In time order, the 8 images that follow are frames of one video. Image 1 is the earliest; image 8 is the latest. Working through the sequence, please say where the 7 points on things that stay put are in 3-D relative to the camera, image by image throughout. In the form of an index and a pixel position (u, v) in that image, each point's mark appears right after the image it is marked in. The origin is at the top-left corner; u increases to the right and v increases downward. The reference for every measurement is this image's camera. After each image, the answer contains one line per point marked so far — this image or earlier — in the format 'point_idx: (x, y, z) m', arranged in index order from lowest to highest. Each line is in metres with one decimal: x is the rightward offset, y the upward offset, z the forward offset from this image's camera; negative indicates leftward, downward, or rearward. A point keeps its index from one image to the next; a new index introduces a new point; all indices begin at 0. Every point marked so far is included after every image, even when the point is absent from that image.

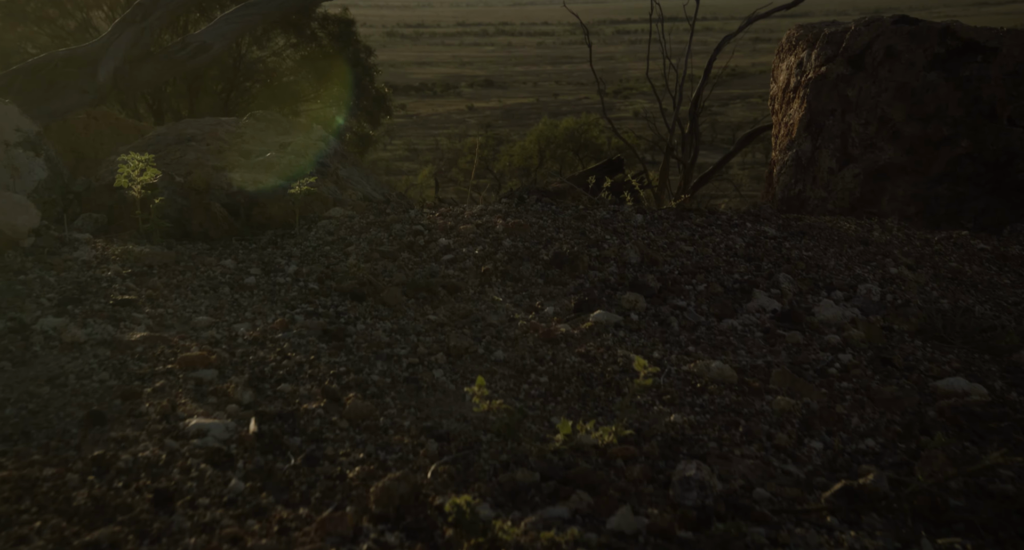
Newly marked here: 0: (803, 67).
0: (+1.8, +1.3, +6.2) m
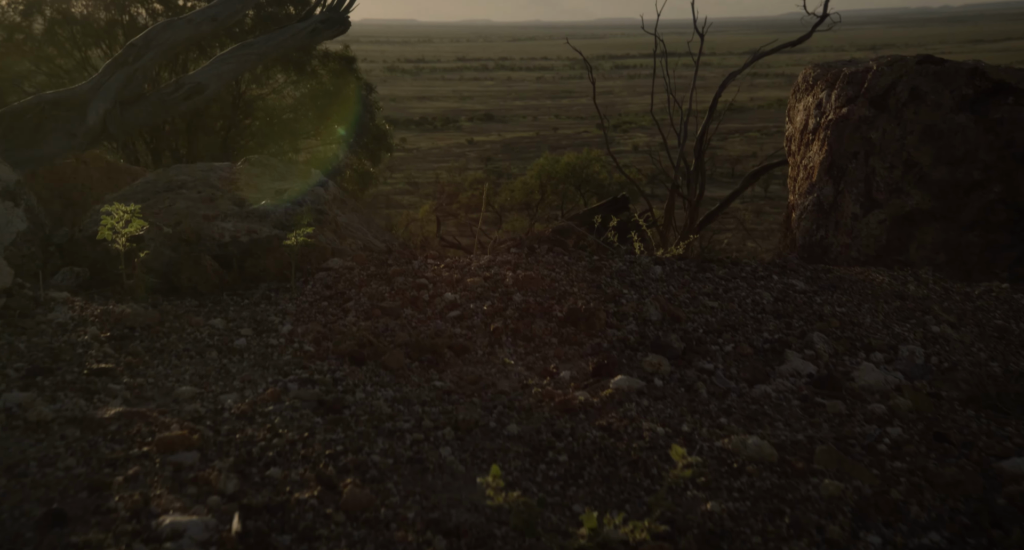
0: (+1.8, +1.0, +6.0) m
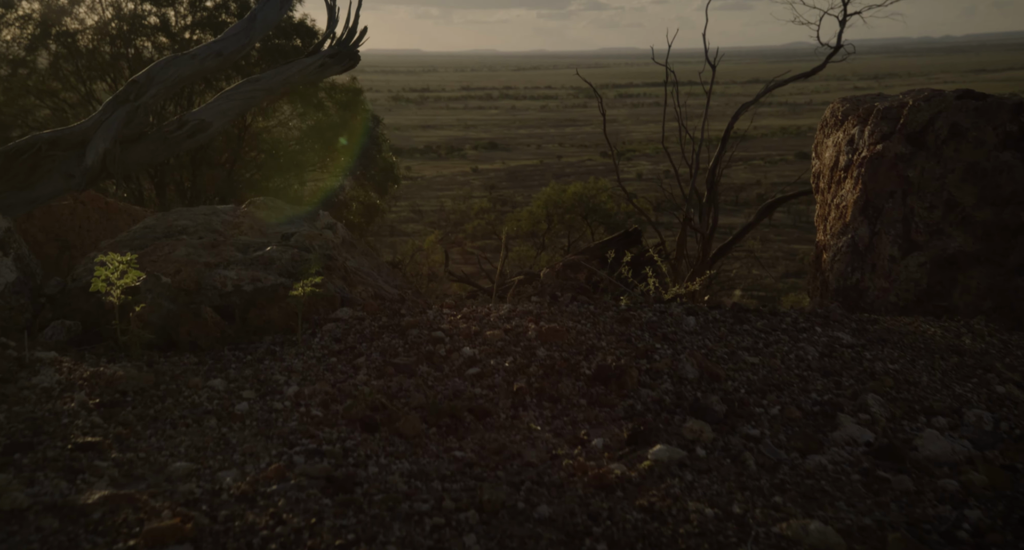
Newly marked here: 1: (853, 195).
0: (+1.9, +0.7, +5.7) m
1: (+1.8, +0.4, +5.4) m
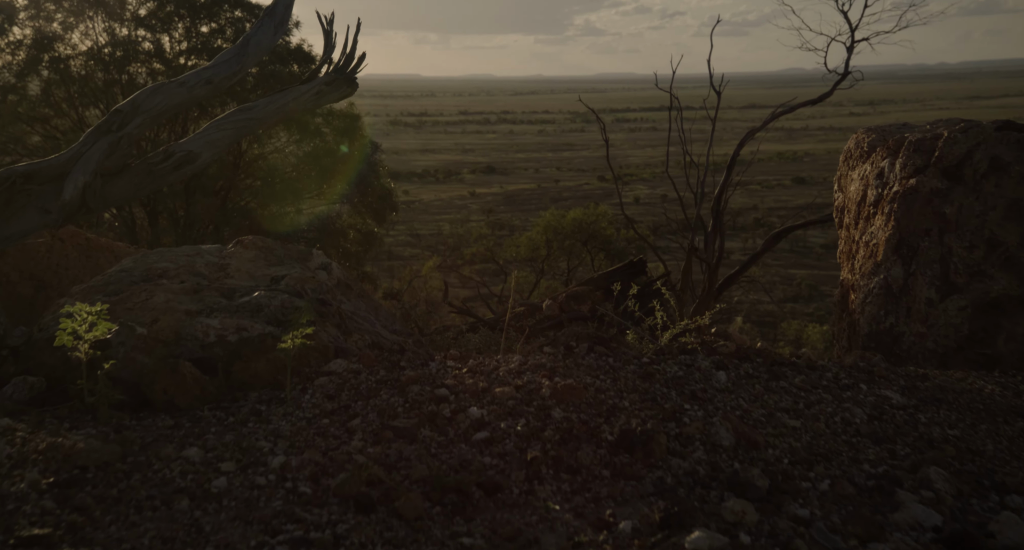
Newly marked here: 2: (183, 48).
0: (+2.0, +0.5, +5.3) m
1: (+1.9, +0.2, +5.0) m
2: (-3.5, +2.4, +10.8) m
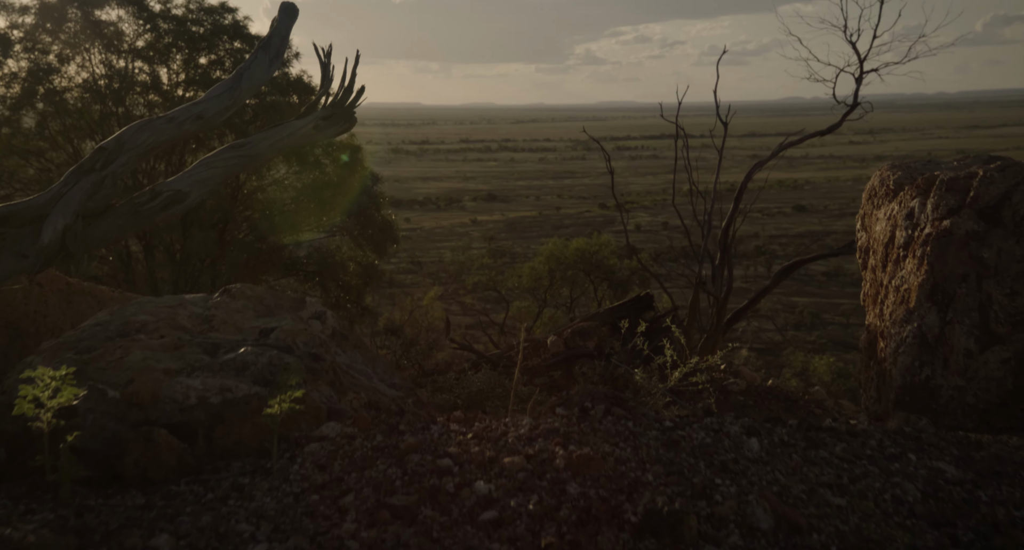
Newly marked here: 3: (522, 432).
0: (+2.0, +0.3, +5.0) m
1: (+1.9, 0.0, +4.7) m
2: (-3.4, +2.0, +10.5) m
3: (0.0, -0.5, +3.4) m
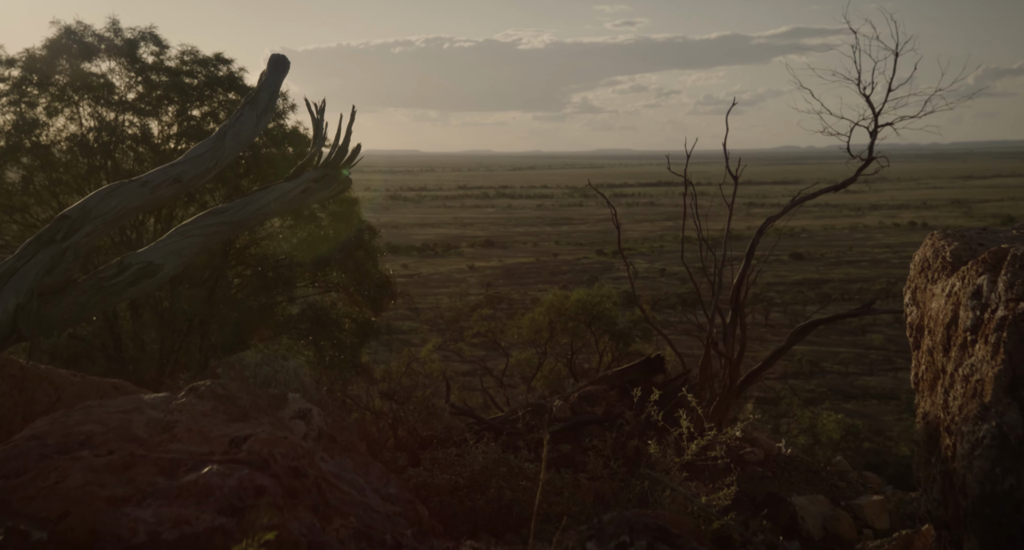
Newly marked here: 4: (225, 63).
0: (+2.1, -0.1, +4.4) m
1: (+1.9, -0.4, +4.1) m
2: (-3.4, +1.4, +10.0) m
3: (+0.1, -0.8, +2.7) m
4: (-3.6, +2.7, +12.8) m
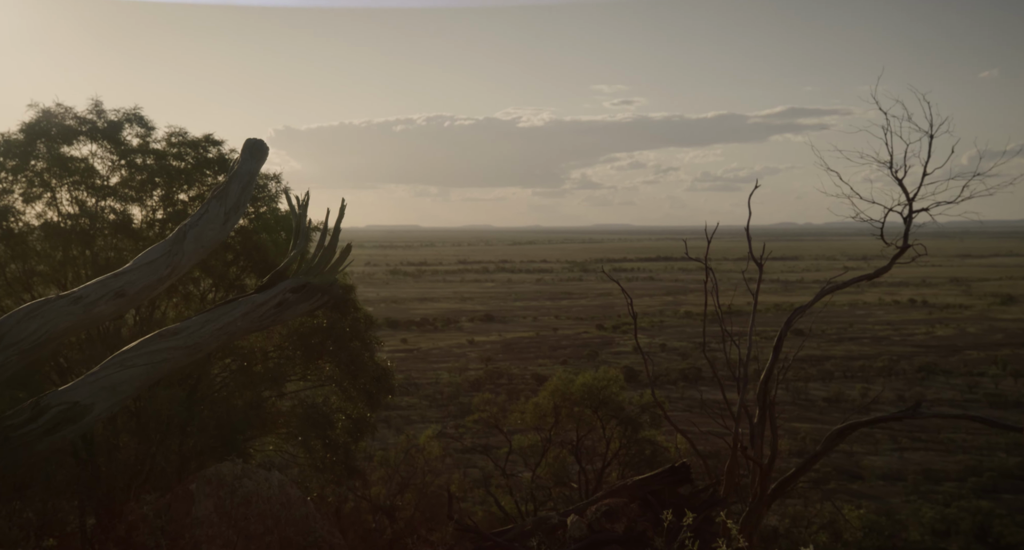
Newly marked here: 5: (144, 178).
0: (+2.2, -0.6, +3.3) m
1: (+2.1, -0.9, +2.9) m
2: (-3.3, +0.5, +9.0) m
3: (+0.2, -1.2, +1.6) m
4: (-3.5, +1.6, +11.9) m
5: (-4.0, +1.1, +10.9) m
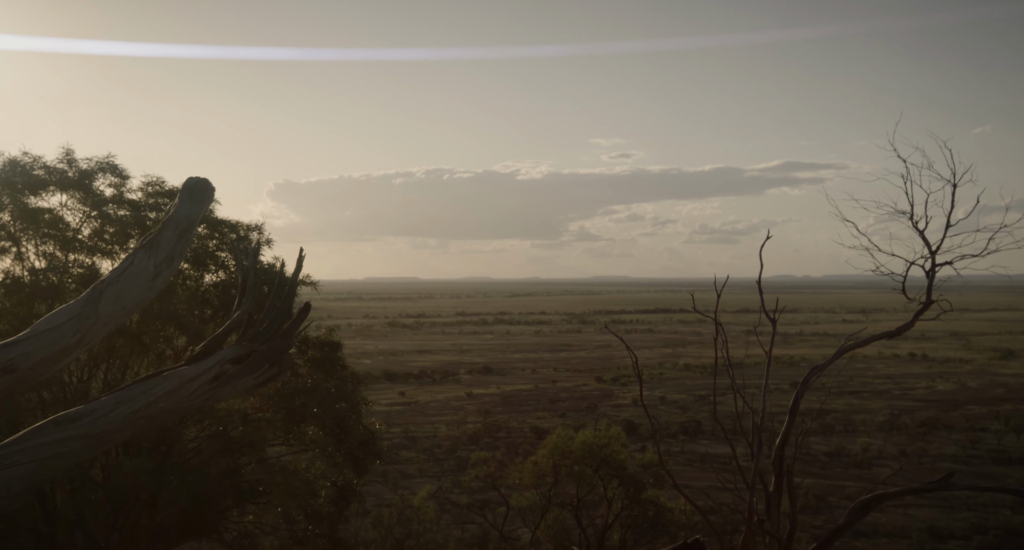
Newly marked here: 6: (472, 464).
0: (+2.1, -0.8, +2.4) m
1: (+2.0, -1.0, +2.0) m
2: (-3.3, 0.0, +8.1) m
3: (+0.2, -1.3, +0.6) m
4: (-3.5, +0.9, +11.0) m
5: (-4.0, +0.5, +10.1) m
6: (-0.8, -3.8, +19.5) m
